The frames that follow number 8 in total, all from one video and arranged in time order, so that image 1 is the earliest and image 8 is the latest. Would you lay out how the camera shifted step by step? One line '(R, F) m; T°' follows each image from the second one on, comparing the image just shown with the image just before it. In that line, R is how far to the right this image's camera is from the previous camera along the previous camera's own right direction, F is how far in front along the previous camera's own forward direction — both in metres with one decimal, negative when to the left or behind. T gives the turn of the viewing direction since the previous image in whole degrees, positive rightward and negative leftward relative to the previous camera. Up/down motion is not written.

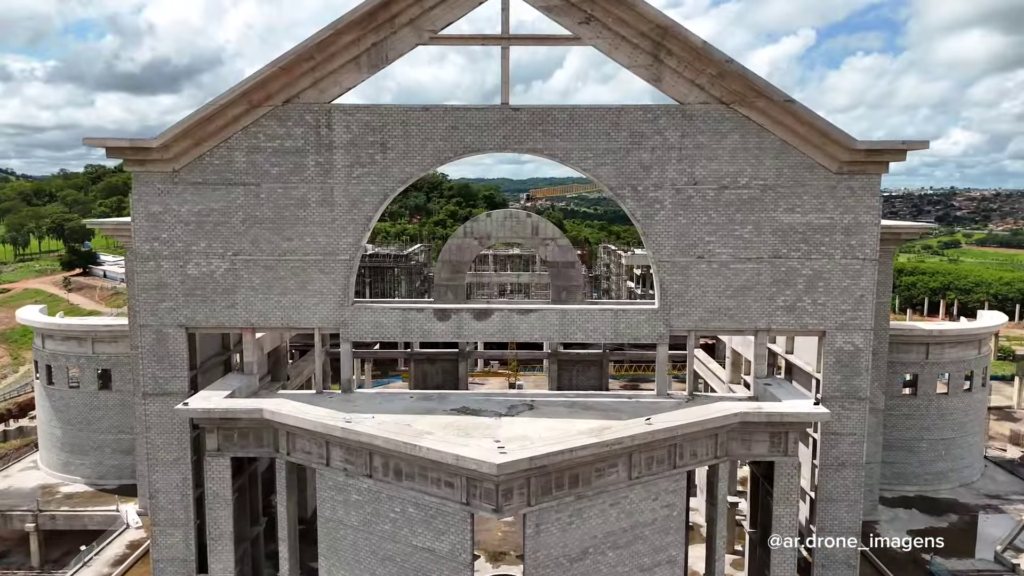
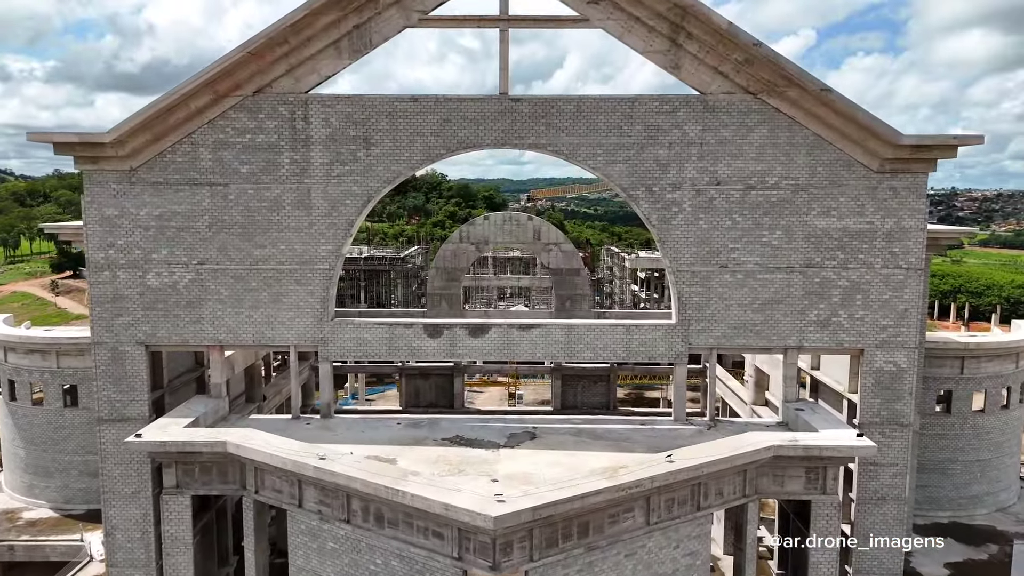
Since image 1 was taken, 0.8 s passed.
(0.0, +1.9) m; 0°
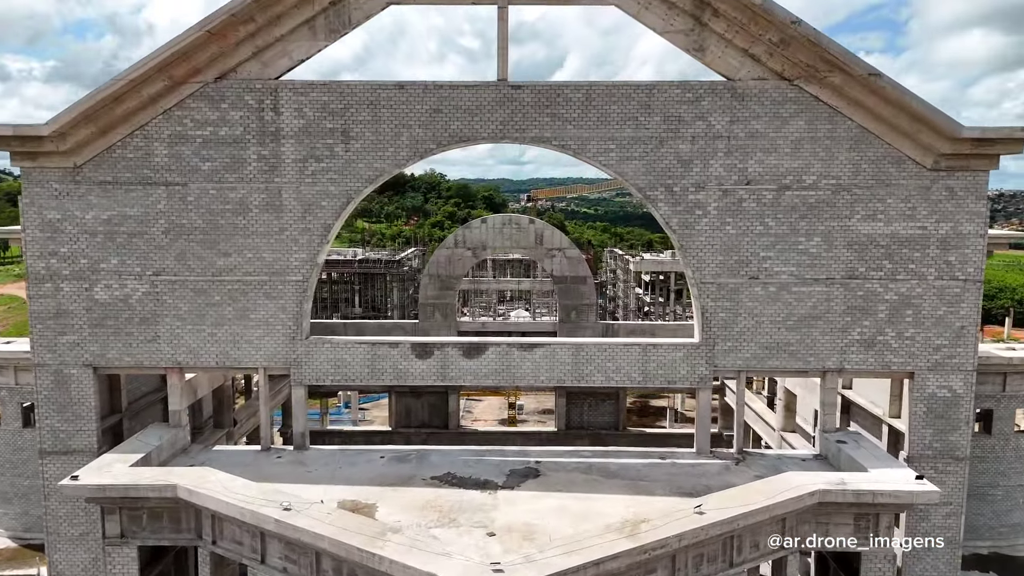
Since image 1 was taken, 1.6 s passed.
(0.0, +1.9) m; 0°
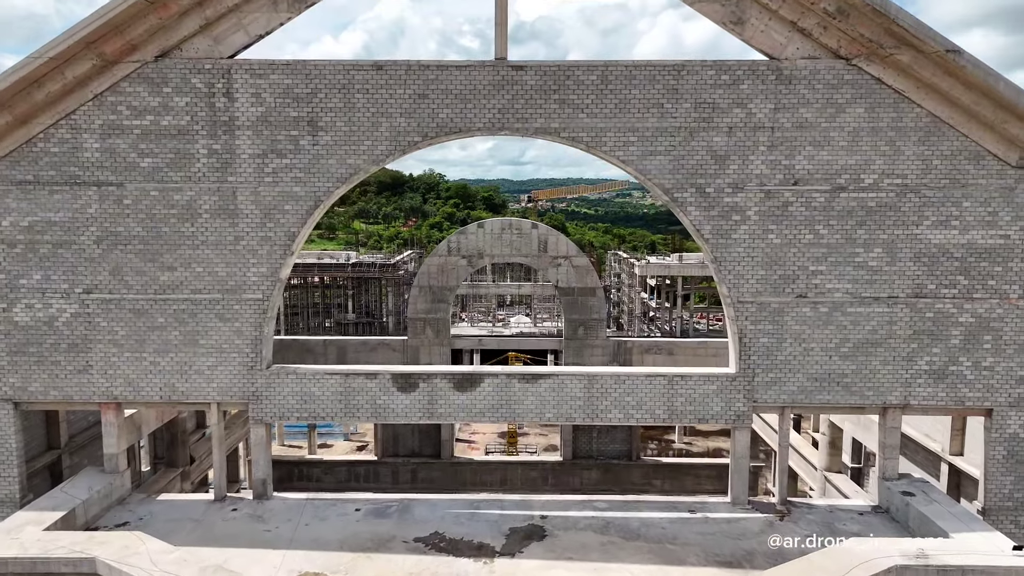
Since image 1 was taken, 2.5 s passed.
(0.0, +2.2) m; 0°
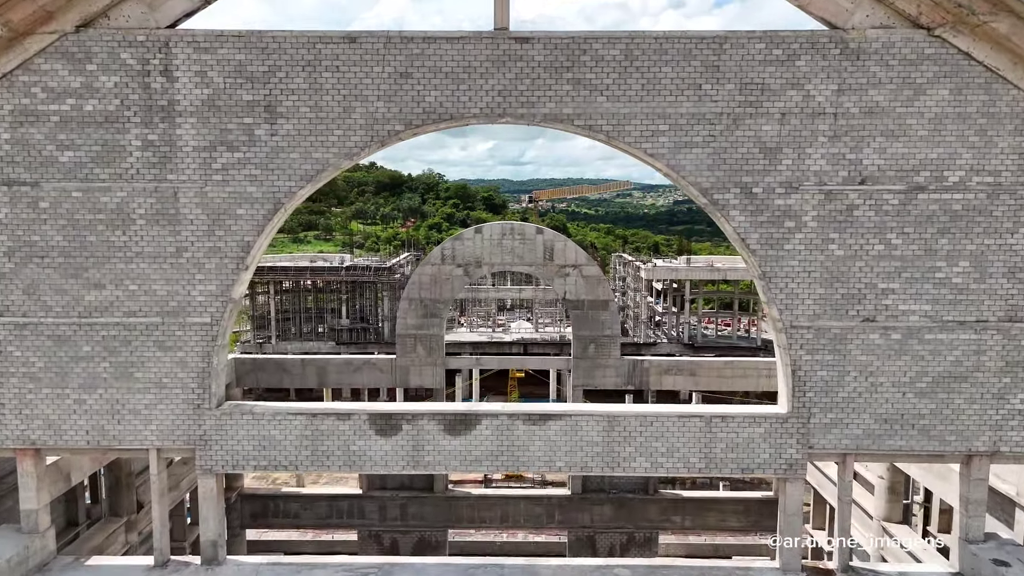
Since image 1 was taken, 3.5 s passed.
(0.0, +2.0) m; 0°
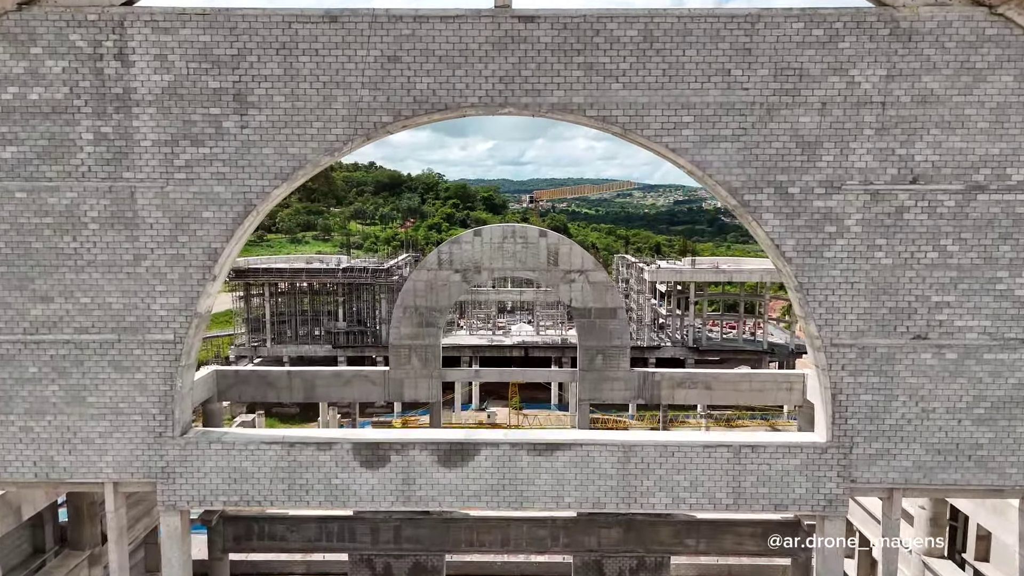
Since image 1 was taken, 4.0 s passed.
(0.0, +1.1) m; 0°
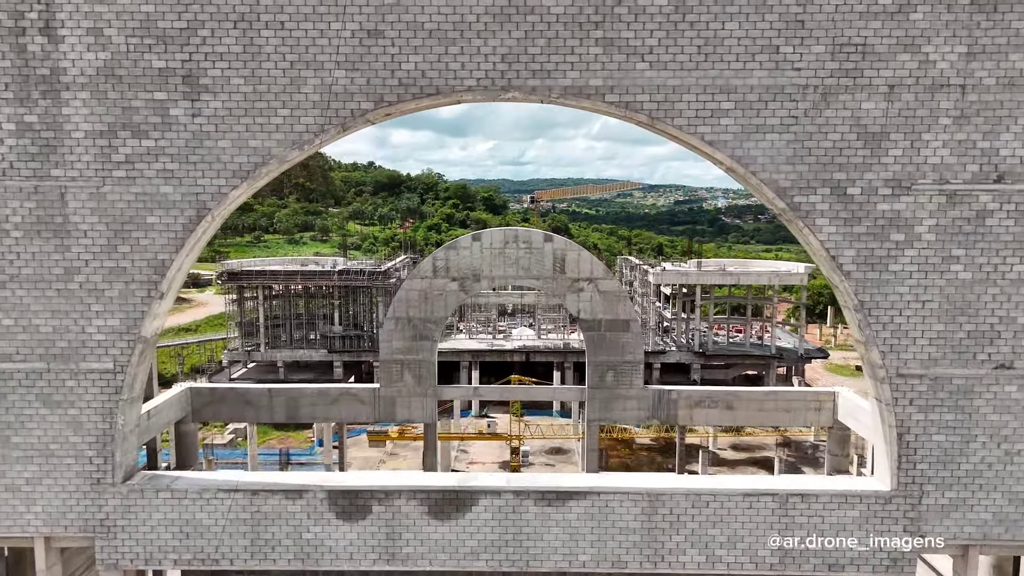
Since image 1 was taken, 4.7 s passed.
(0.0, +1.3) m; 0°
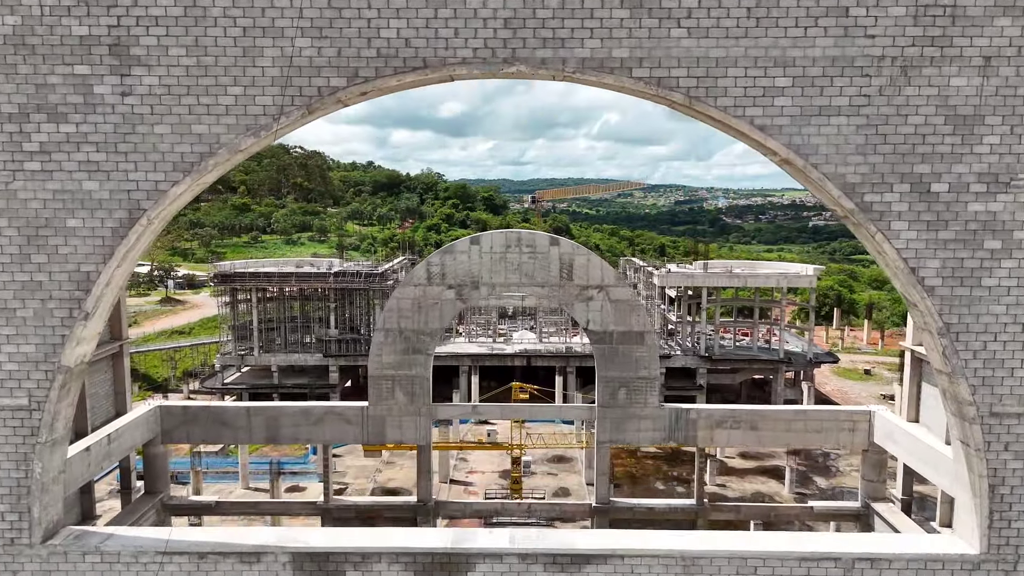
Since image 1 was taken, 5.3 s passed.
(0.0, +1.2) m; 0°
